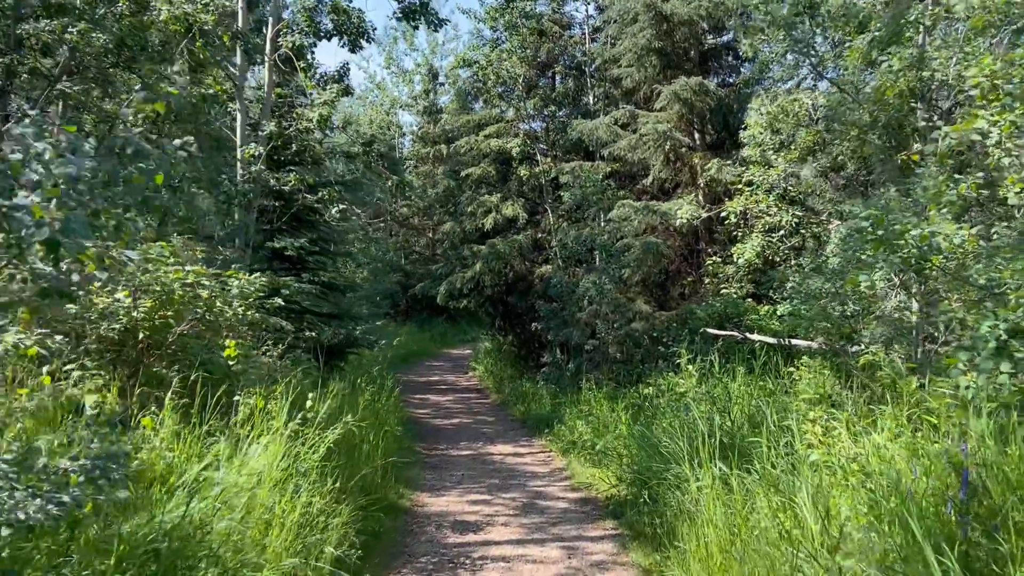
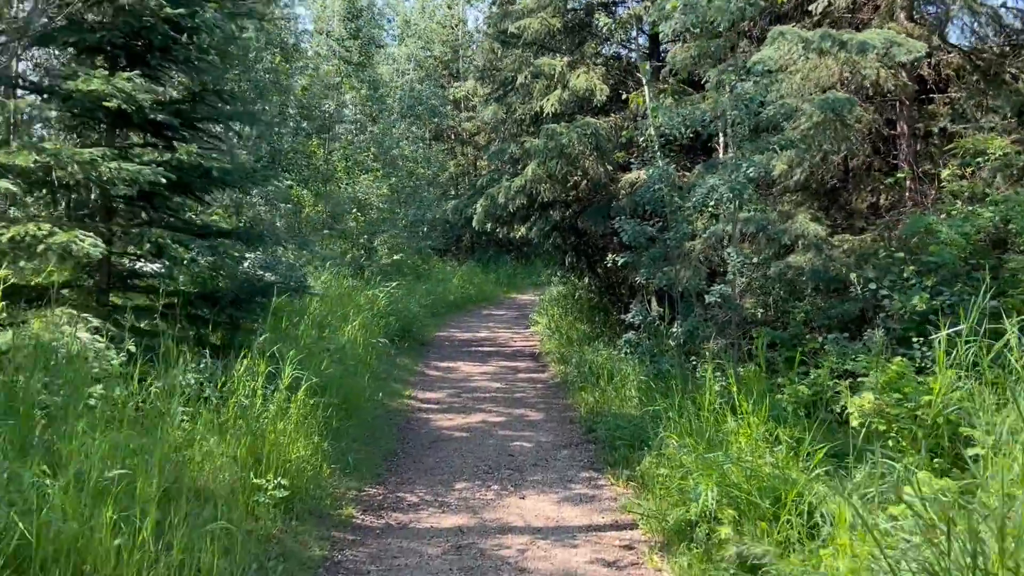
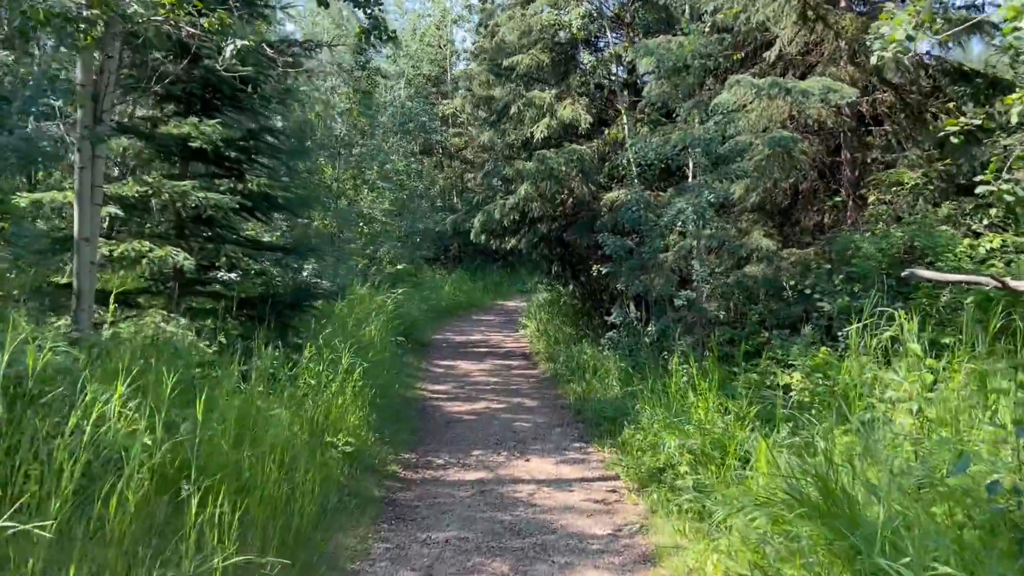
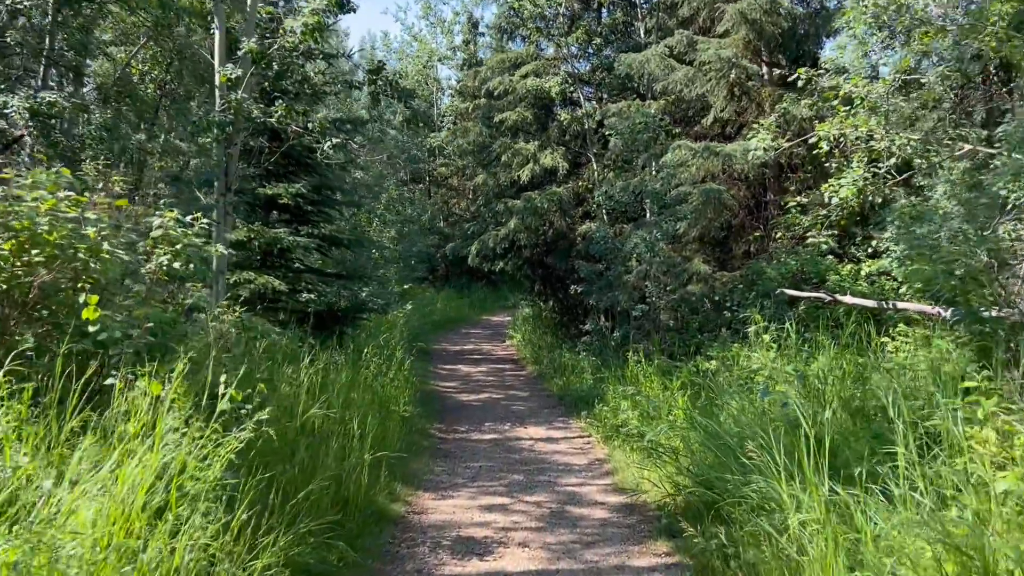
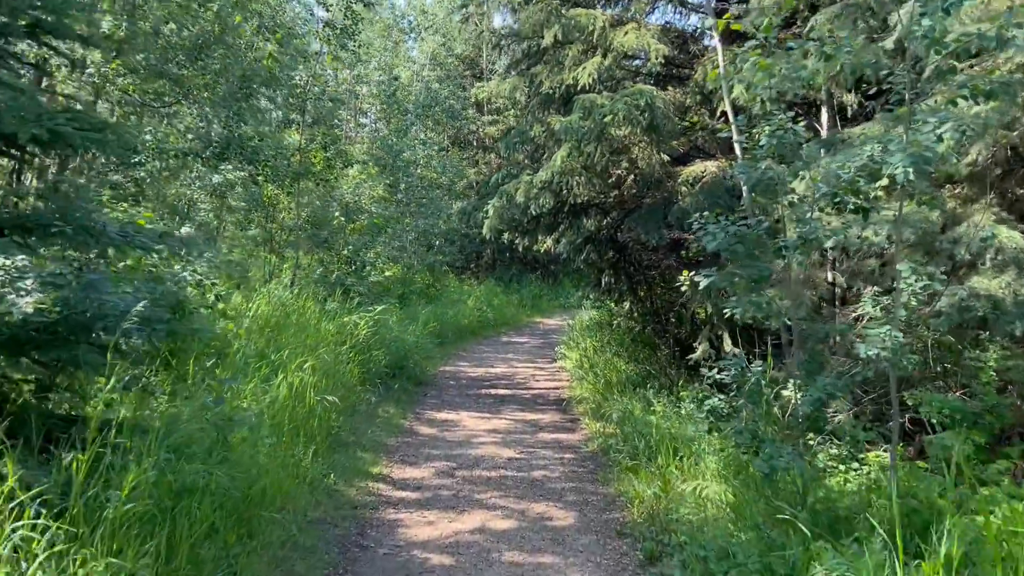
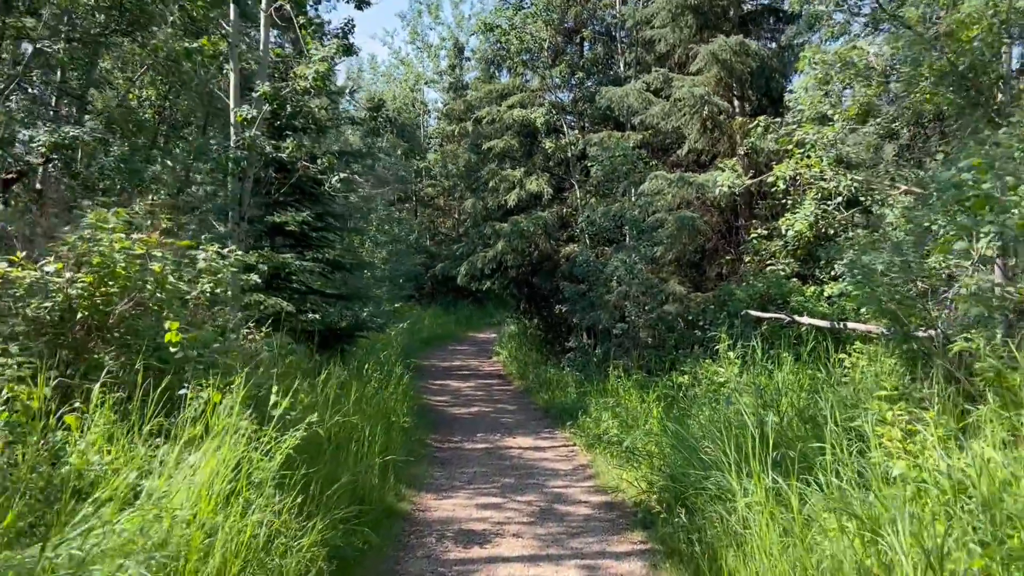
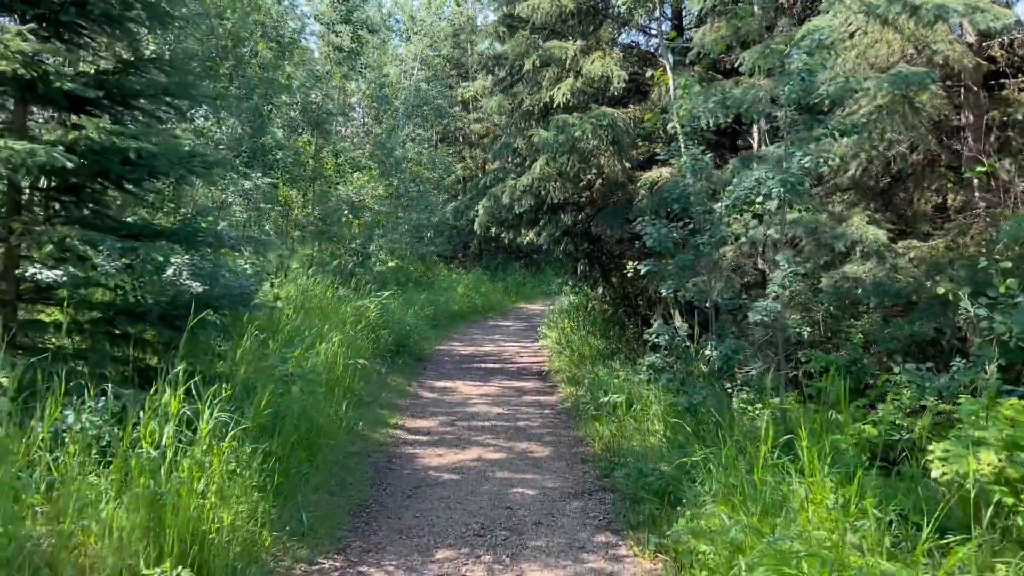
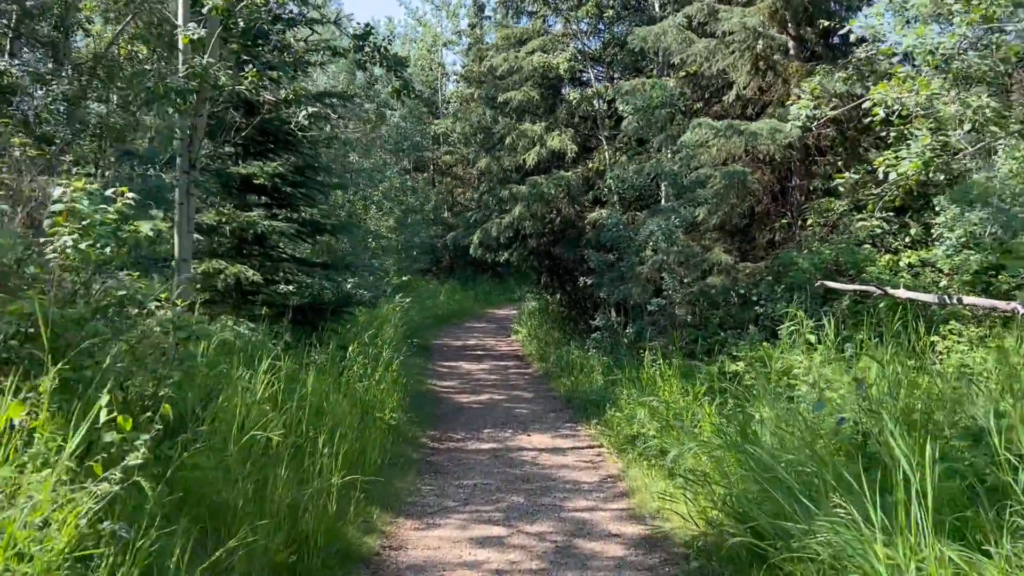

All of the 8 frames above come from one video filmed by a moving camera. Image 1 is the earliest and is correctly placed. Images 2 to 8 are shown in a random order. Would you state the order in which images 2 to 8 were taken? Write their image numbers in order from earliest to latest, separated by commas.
6, 4, 8, 3, 2, 7, 5
